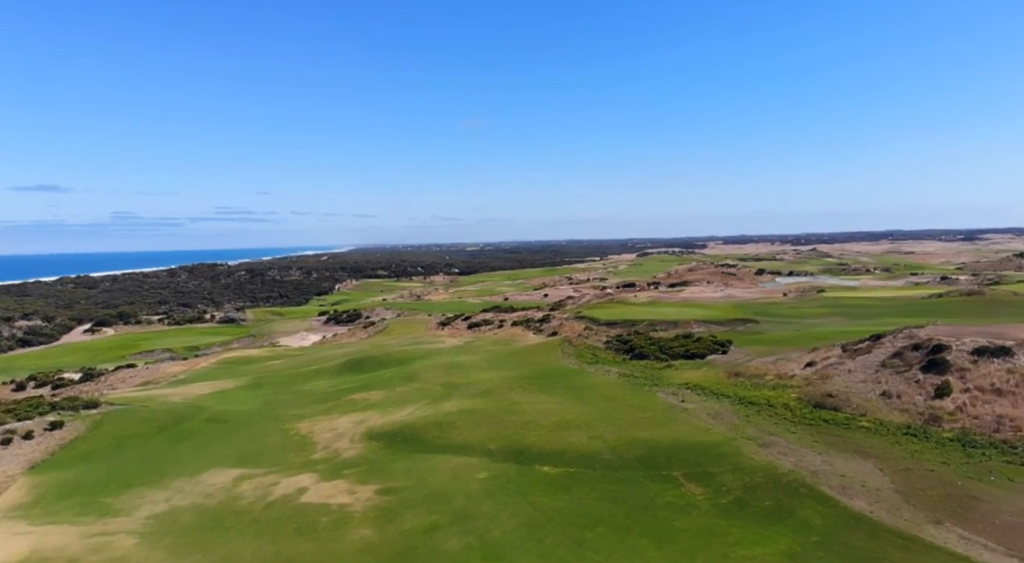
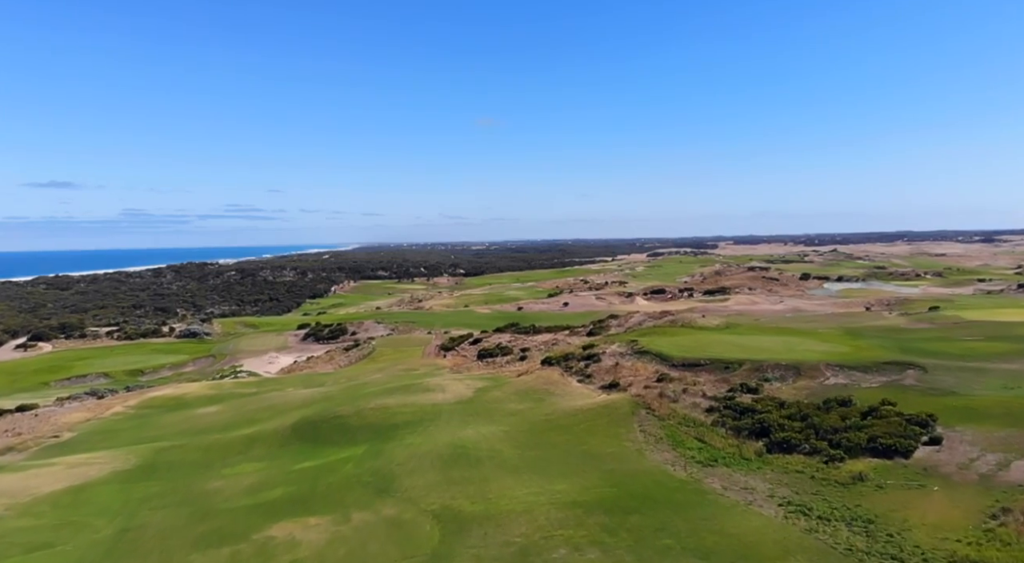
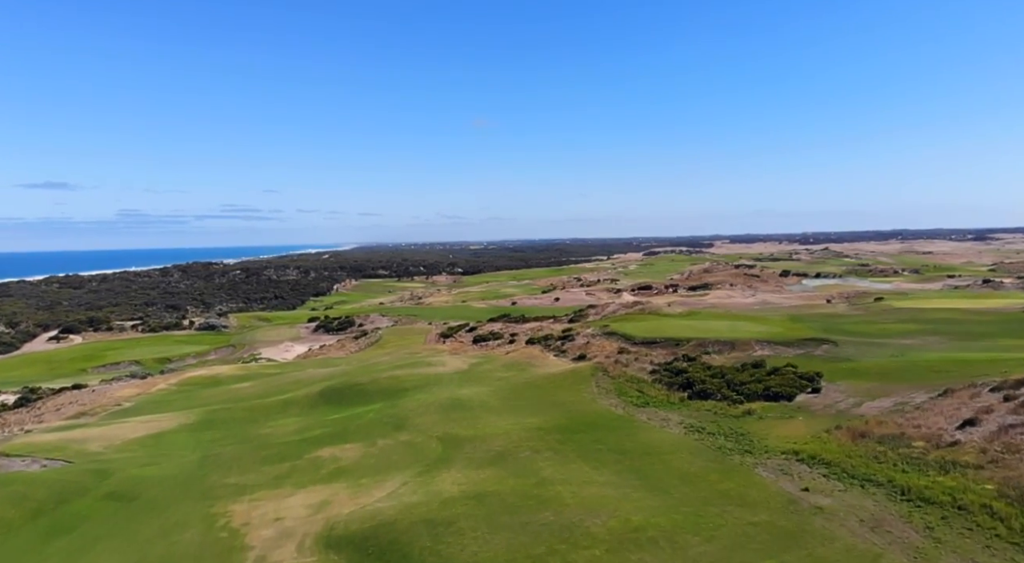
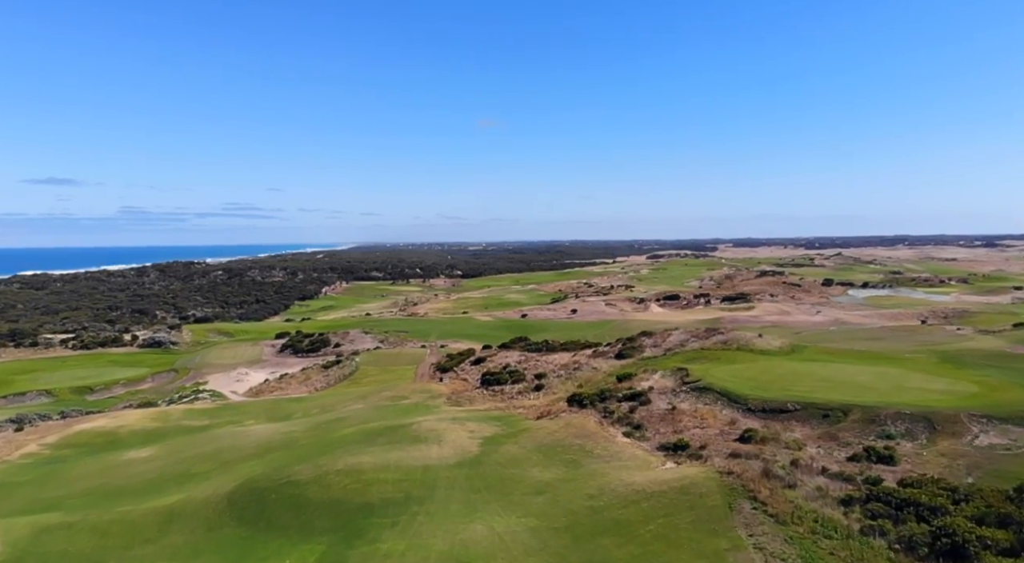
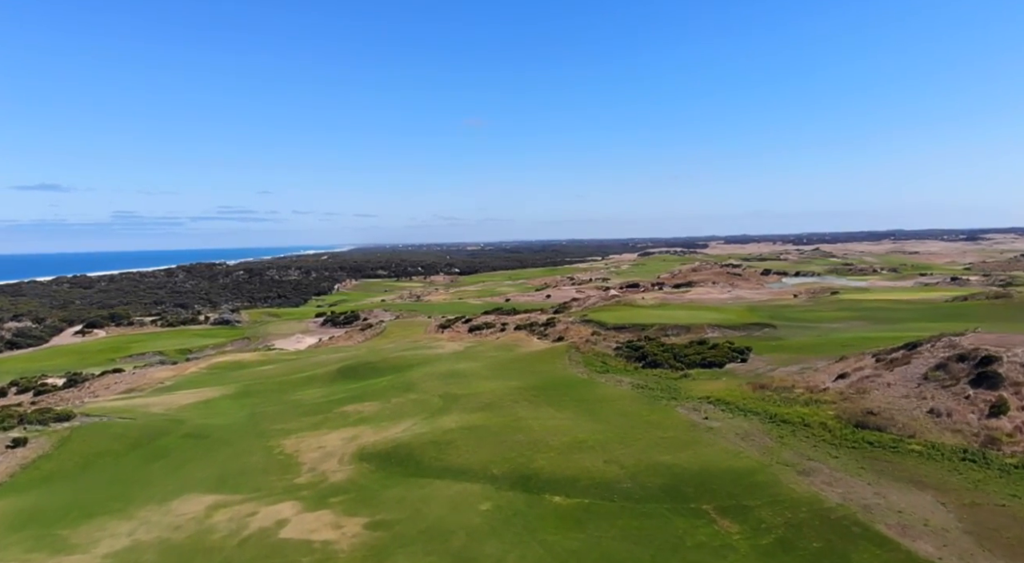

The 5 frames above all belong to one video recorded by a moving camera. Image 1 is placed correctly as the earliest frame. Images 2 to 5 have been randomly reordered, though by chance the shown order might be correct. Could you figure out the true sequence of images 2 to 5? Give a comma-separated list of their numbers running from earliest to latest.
5, 3, 2, 4
